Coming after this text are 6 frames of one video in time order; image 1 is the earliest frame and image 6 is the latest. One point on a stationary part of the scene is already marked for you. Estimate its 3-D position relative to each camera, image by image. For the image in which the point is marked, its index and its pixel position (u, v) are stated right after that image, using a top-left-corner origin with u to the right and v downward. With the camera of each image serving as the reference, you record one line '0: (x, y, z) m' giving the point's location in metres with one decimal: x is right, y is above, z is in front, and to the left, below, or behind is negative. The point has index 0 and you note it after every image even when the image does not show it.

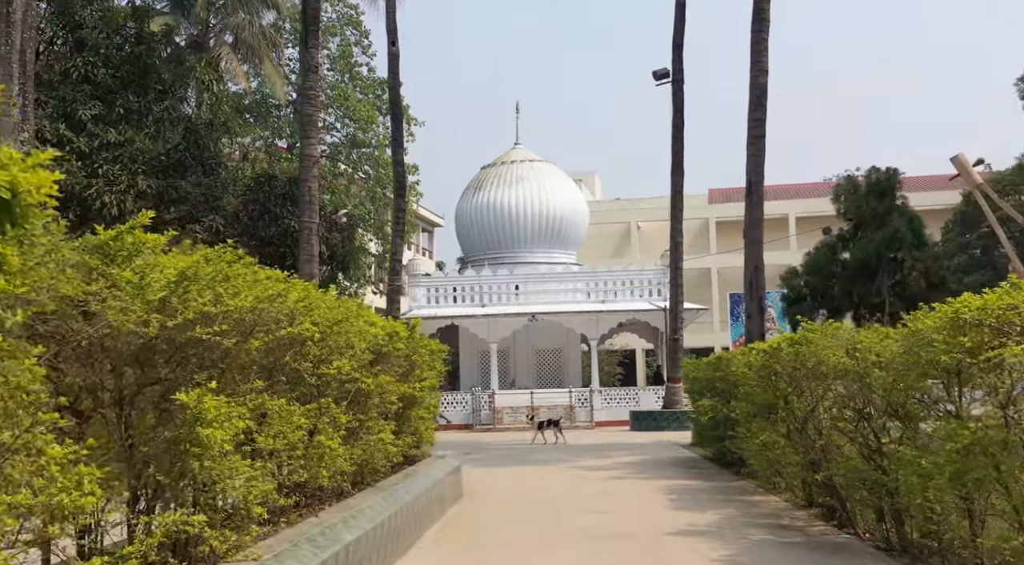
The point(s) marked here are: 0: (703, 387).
0: (+2.0, -1.1, +10.9) m
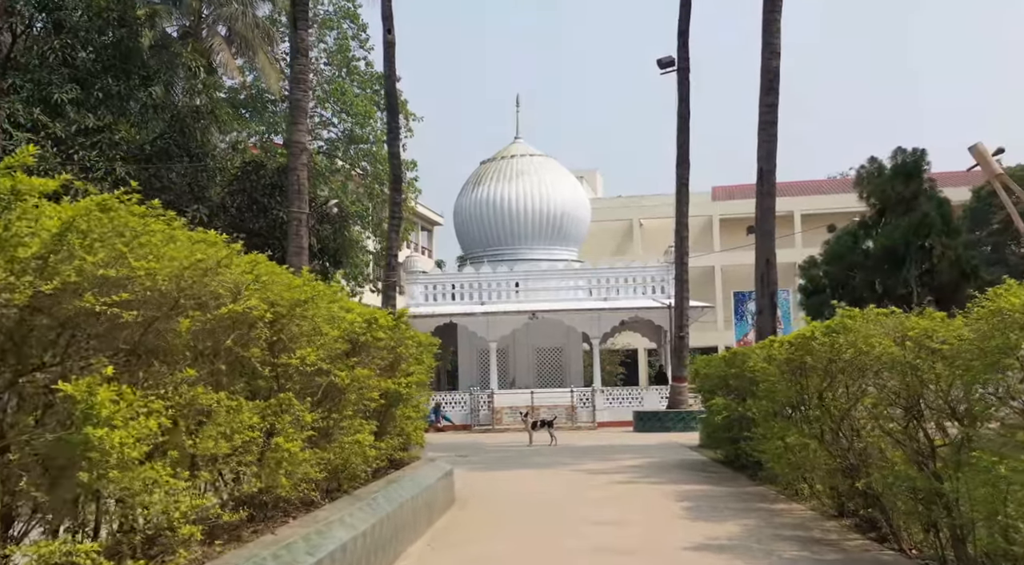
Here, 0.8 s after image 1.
0: (+2.0, -1.0, +10.2) m
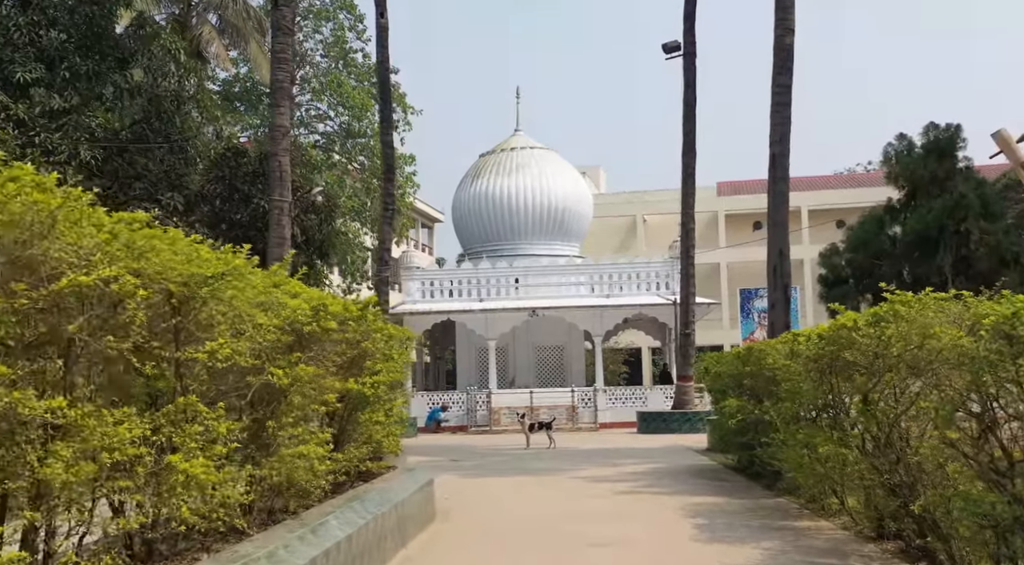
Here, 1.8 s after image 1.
0: (+2.0, -0.9, +9.3) m
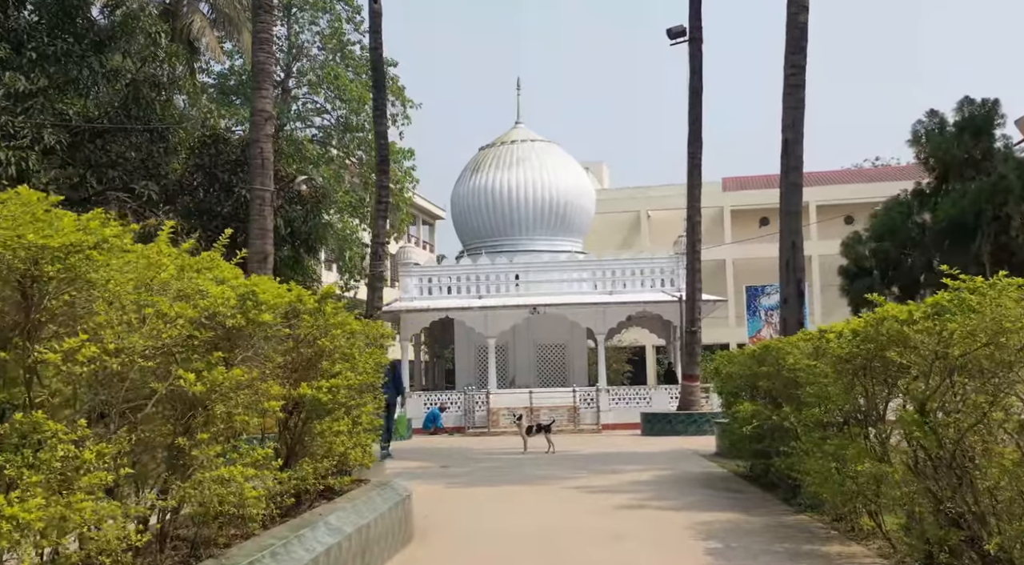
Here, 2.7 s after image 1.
0: (+1.9, -0.9, +8.4) m
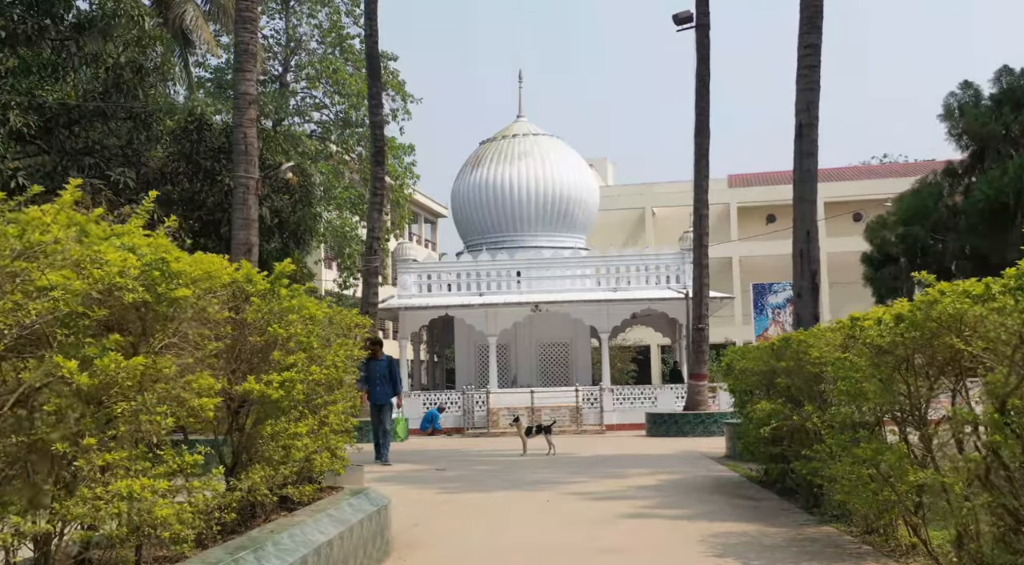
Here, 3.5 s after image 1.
0: (+1.8, -0.8, +7.7) m
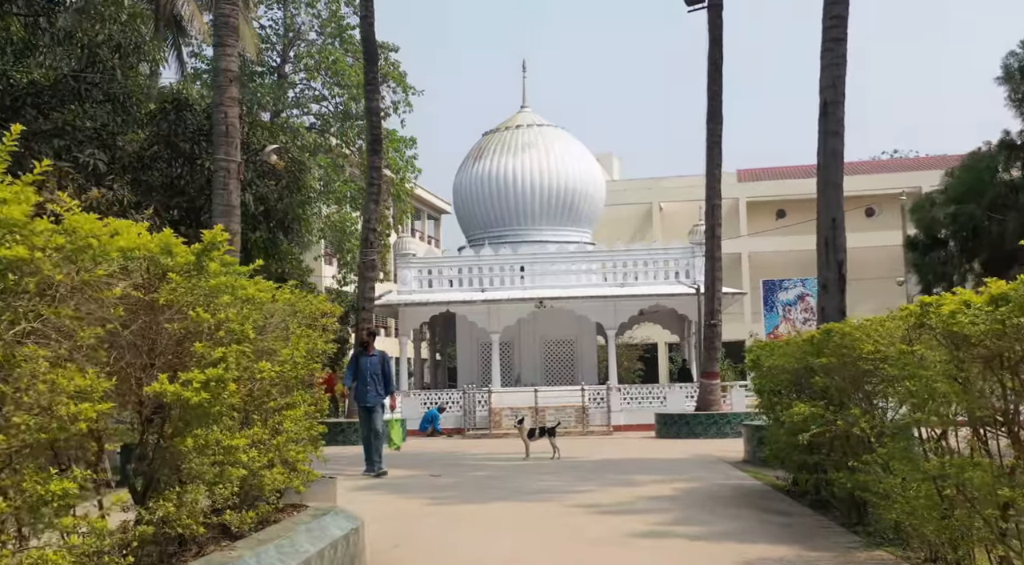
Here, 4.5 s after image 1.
0: (+1.8, -0.7, +6.8) m
